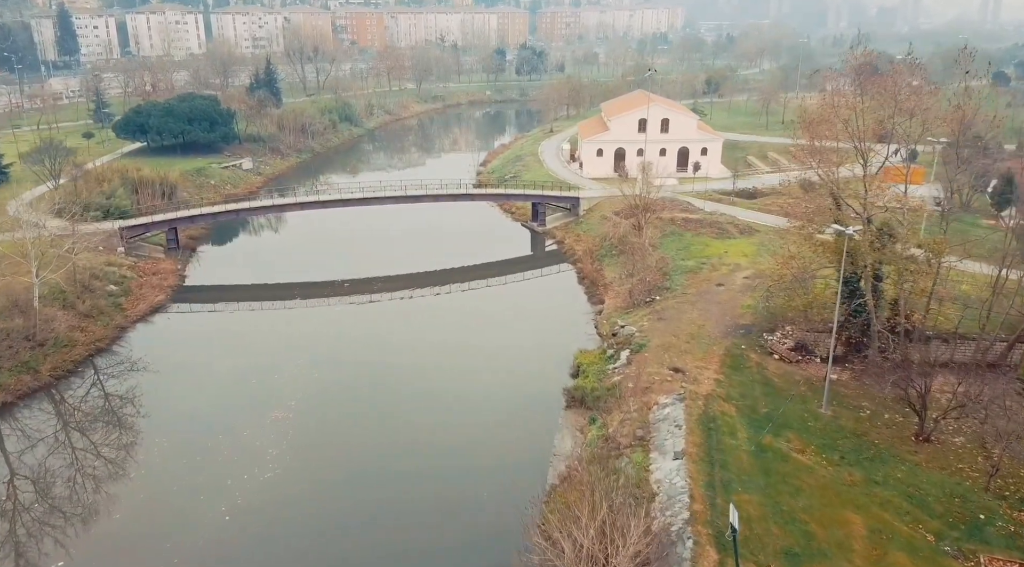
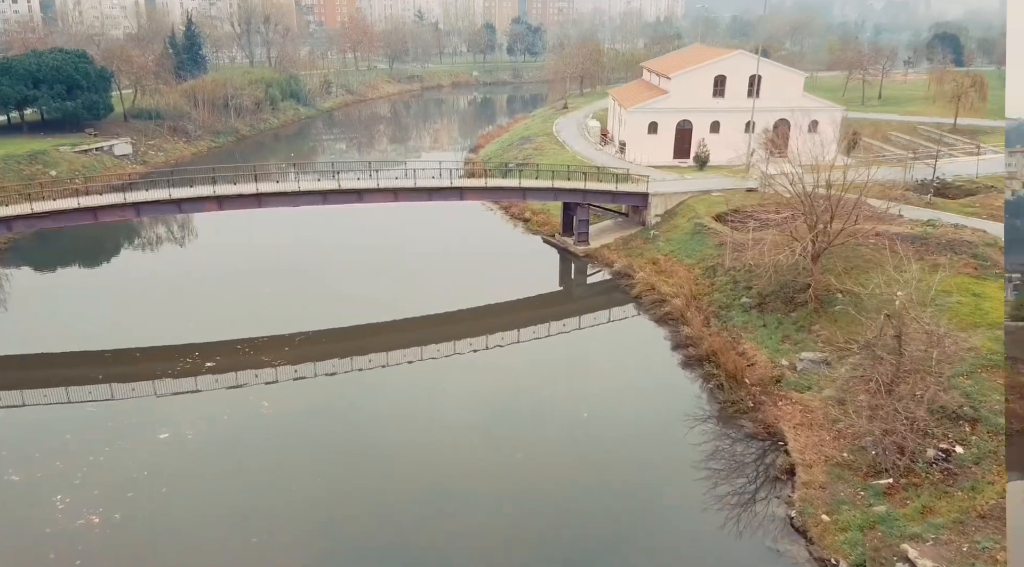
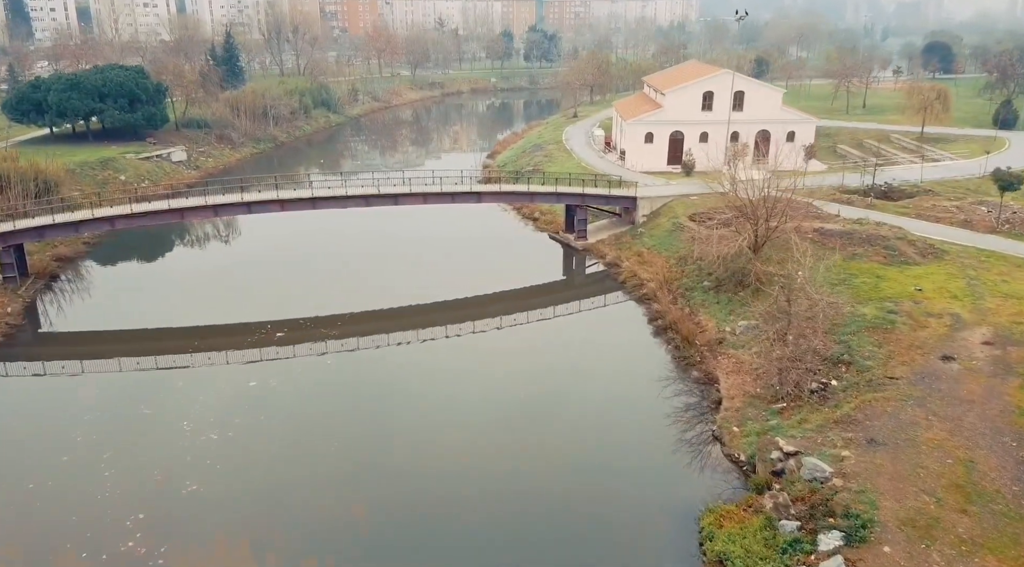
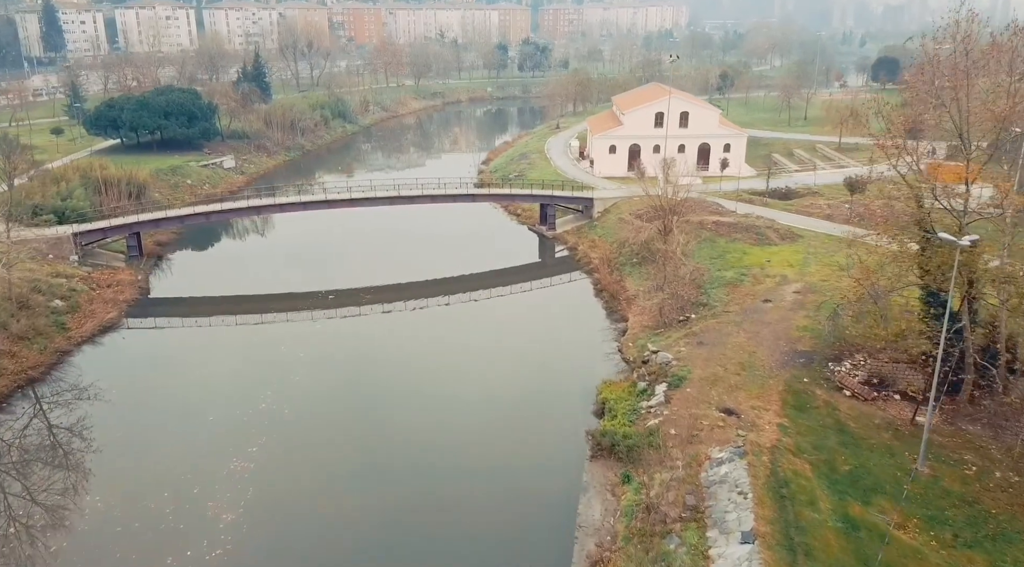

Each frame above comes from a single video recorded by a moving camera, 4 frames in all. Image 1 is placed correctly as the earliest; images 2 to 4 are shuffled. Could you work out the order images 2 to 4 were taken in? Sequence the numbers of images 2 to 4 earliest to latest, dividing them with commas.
4, 3, 2
